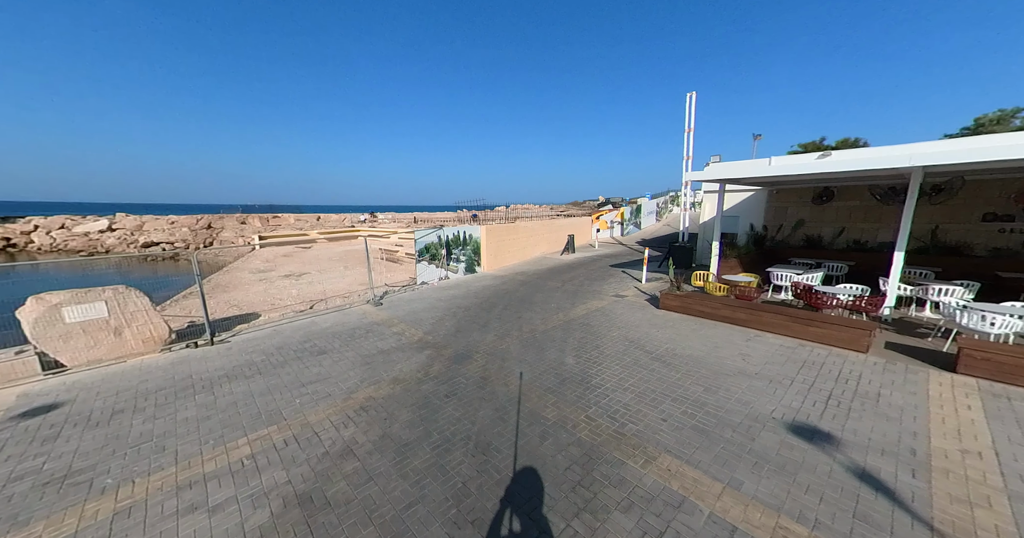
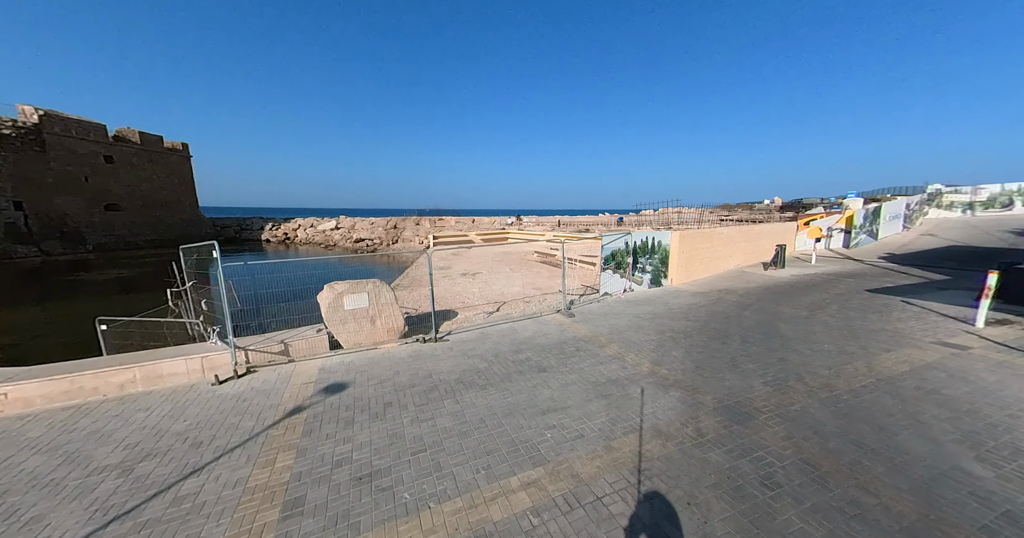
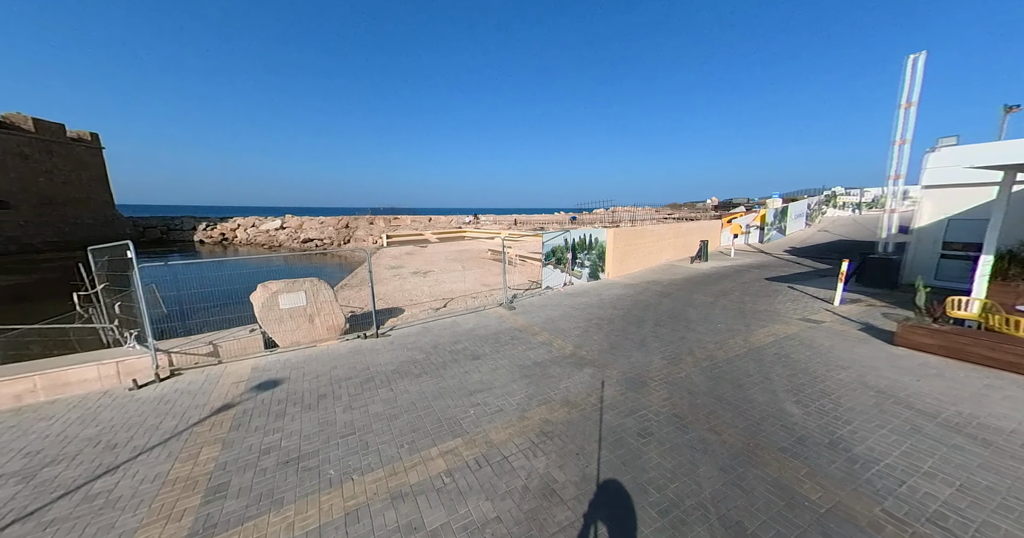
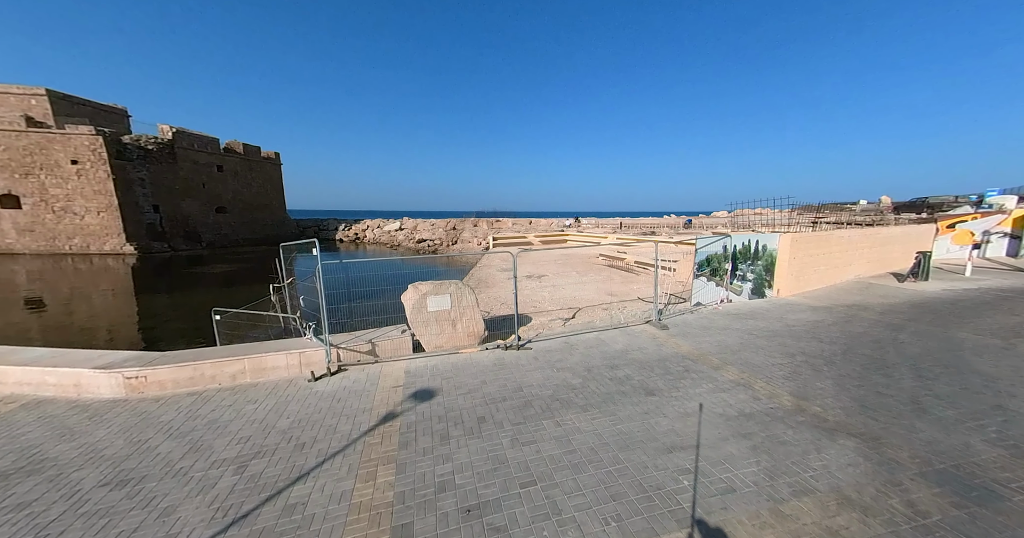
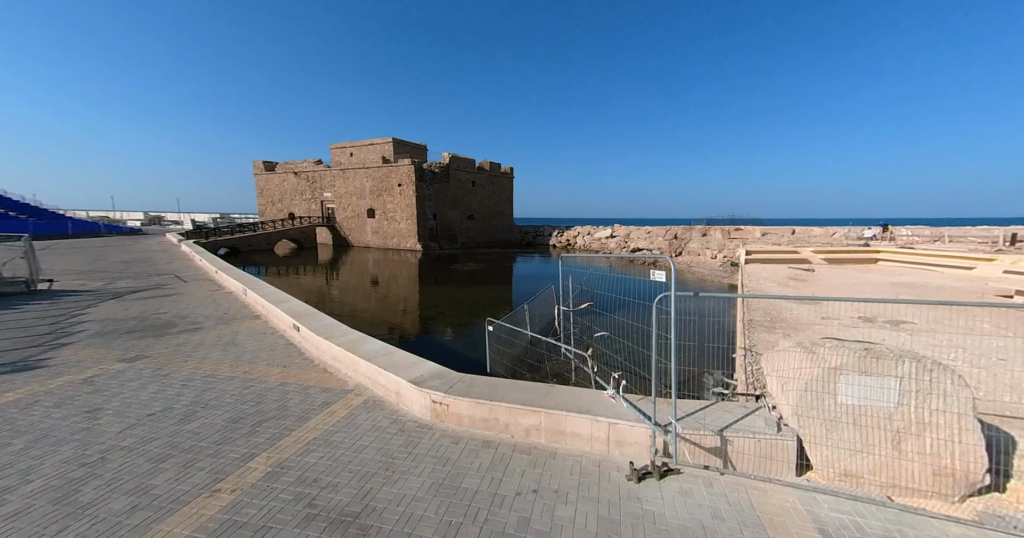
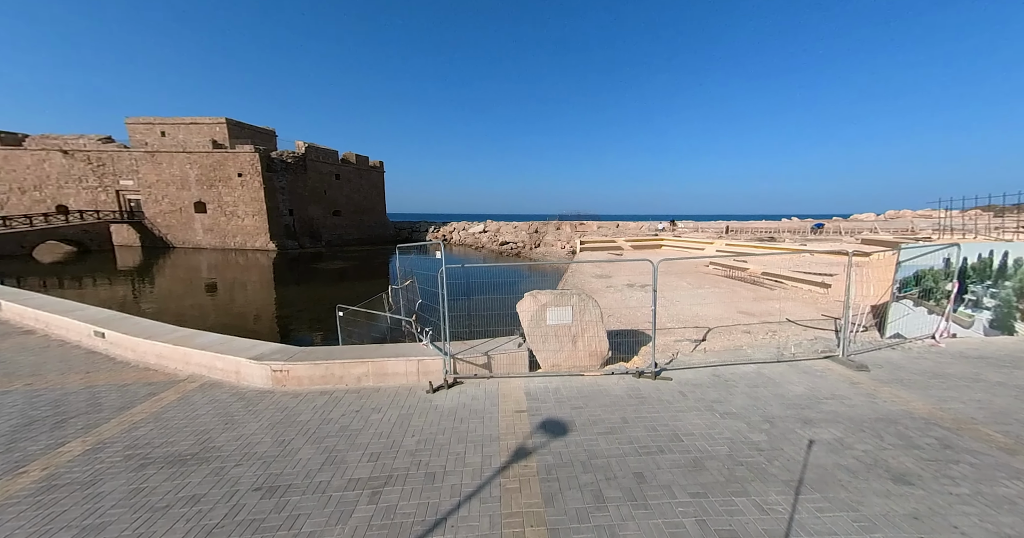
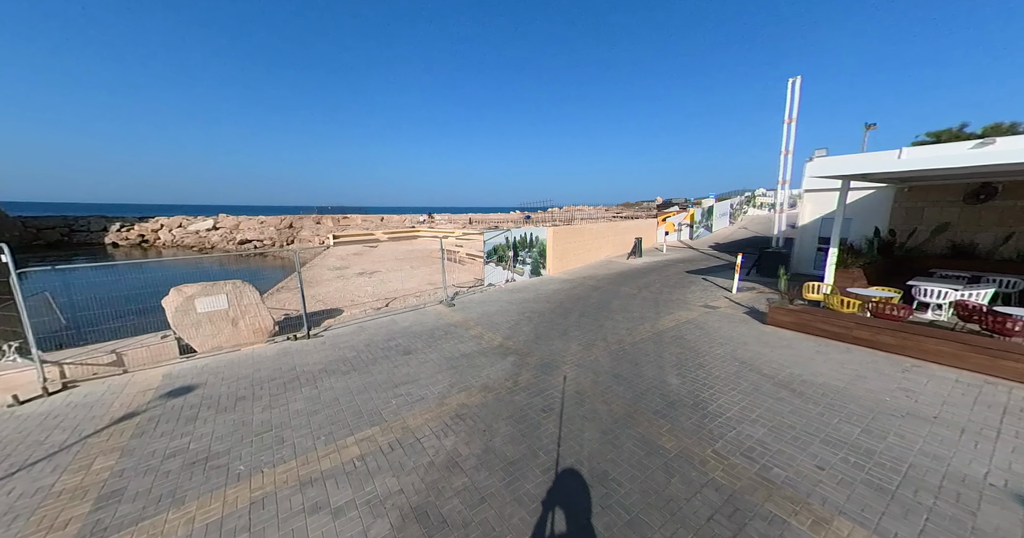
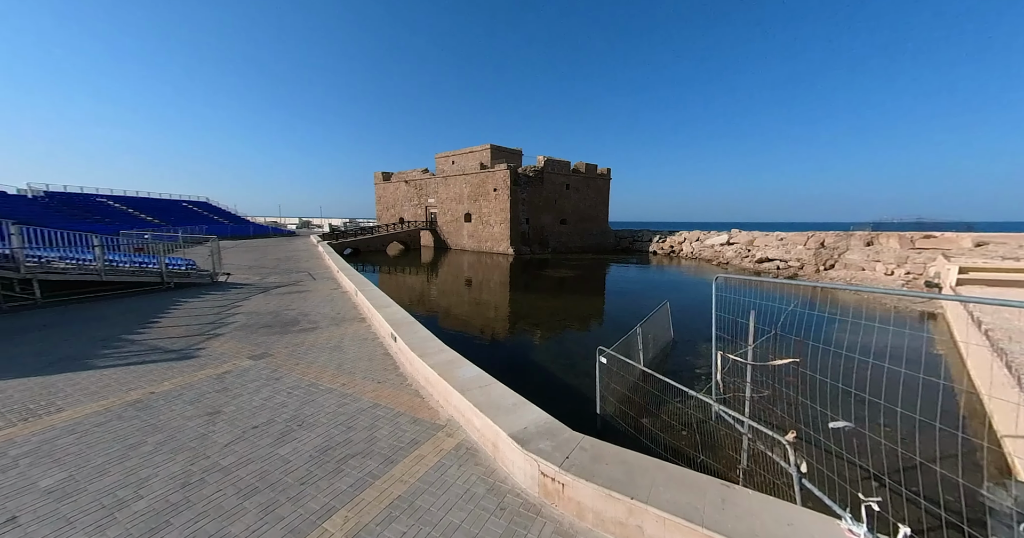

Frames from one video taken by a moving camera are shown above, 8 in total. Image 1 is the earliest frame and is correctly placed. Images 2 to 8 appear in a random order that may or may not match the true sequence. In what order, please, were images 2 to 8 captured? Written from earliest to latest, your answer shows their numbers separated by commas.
7, 3, 2, 4, 6, 5, 8
